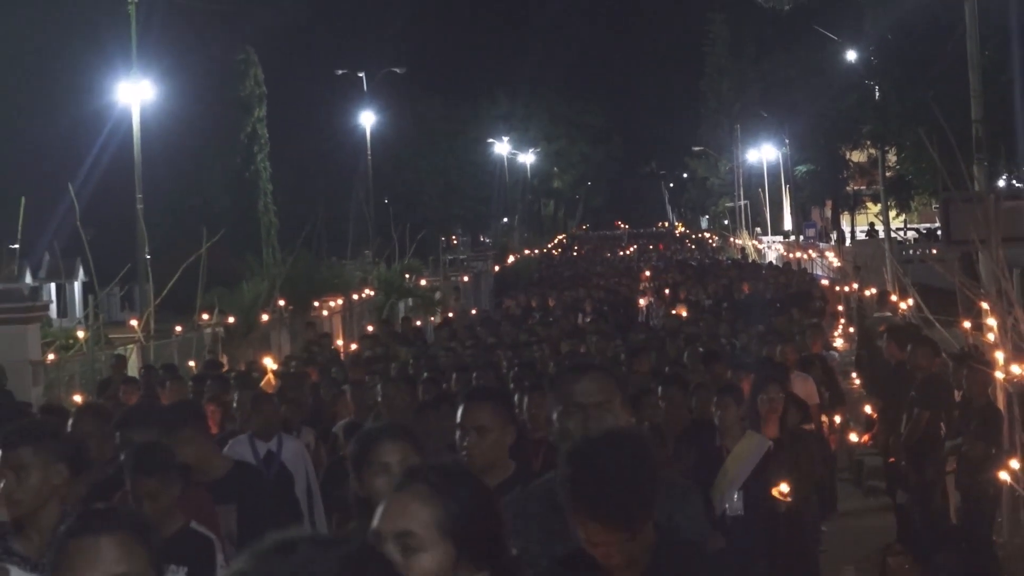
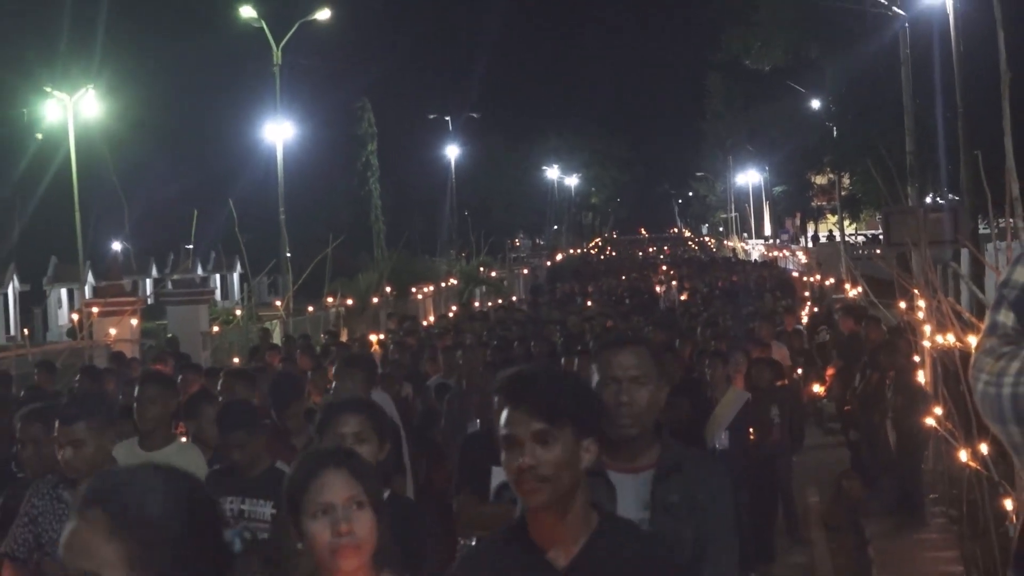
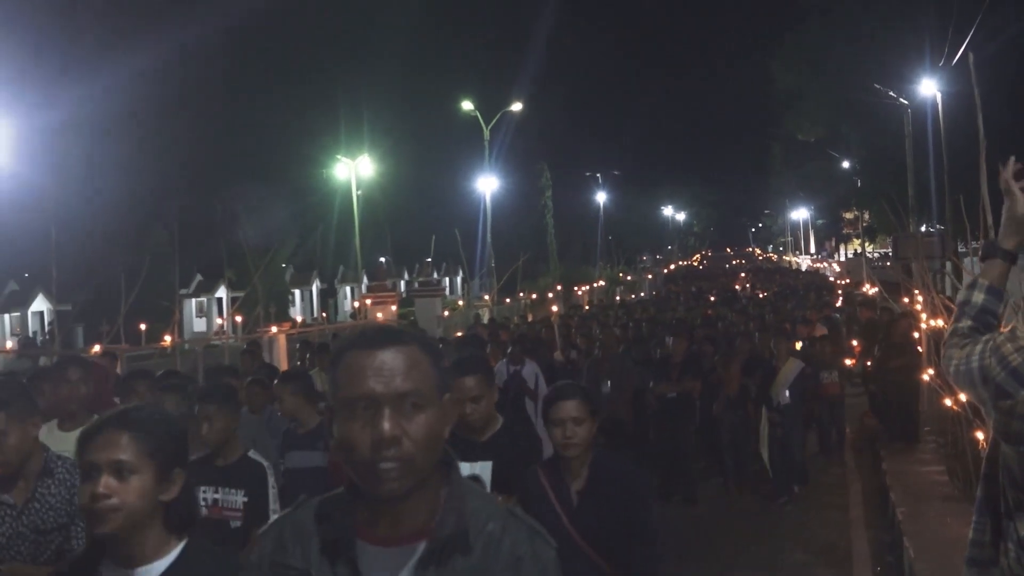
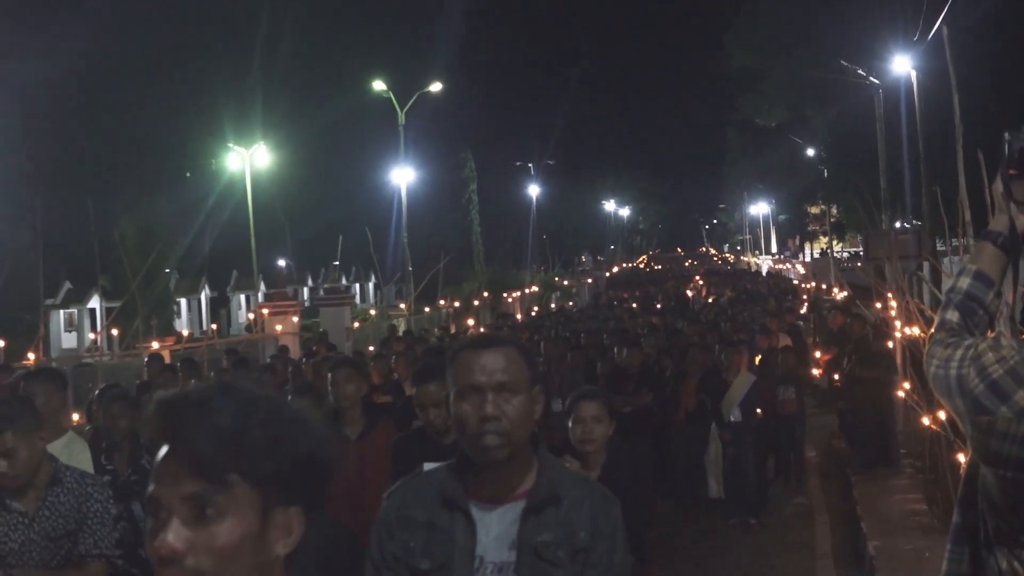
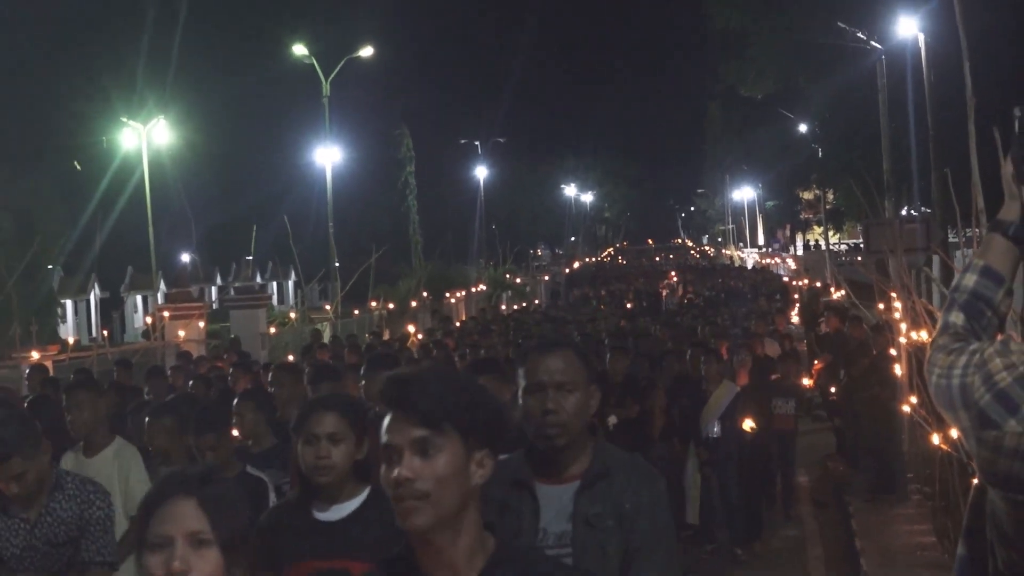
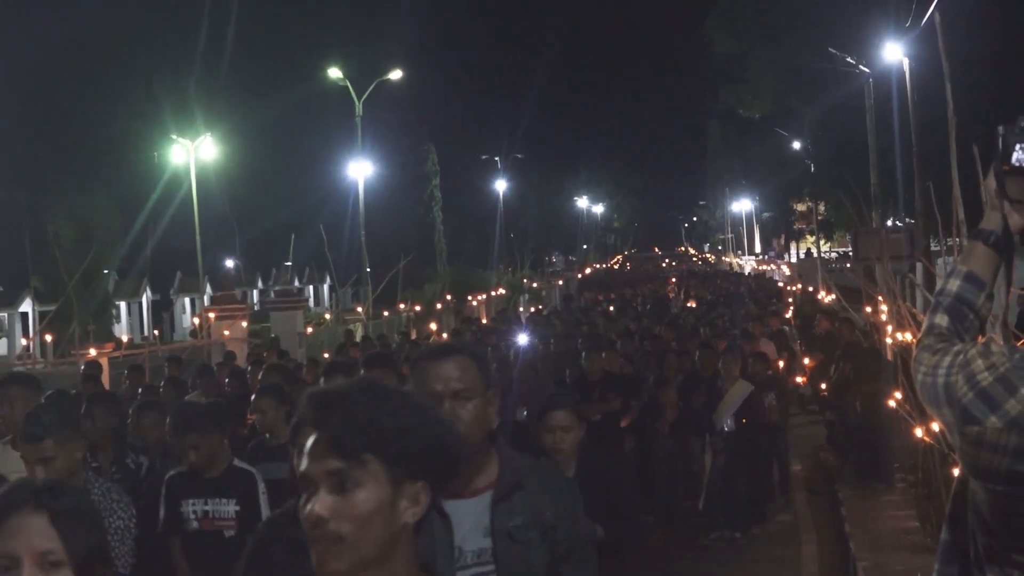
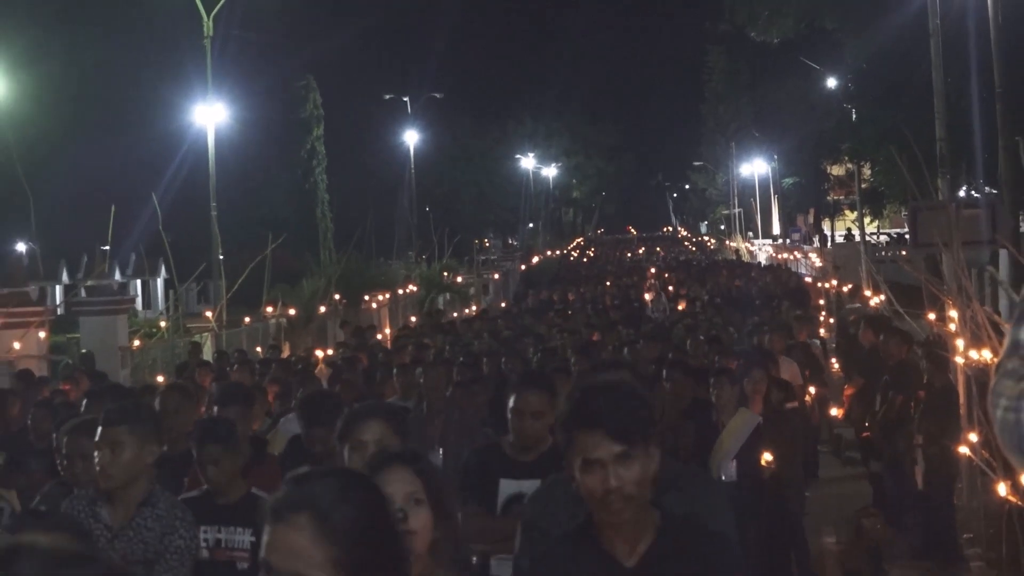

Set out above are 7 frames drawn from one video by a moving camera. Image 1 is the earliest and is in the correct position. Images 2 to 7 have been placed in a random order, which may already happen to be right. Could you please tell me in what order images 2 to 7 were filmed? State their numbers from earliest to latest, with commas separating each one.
7, 2, 5, 6, 4, 3
